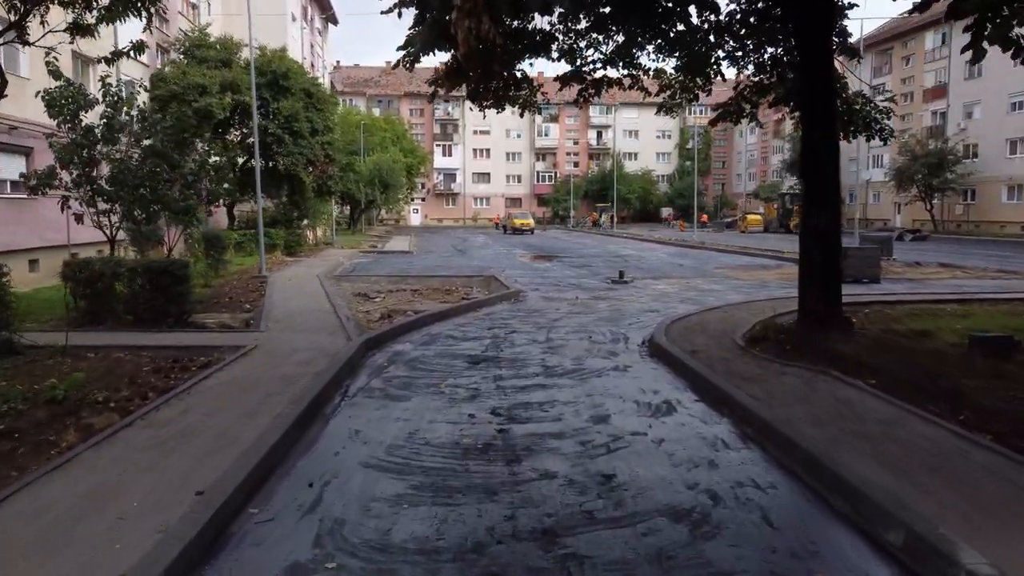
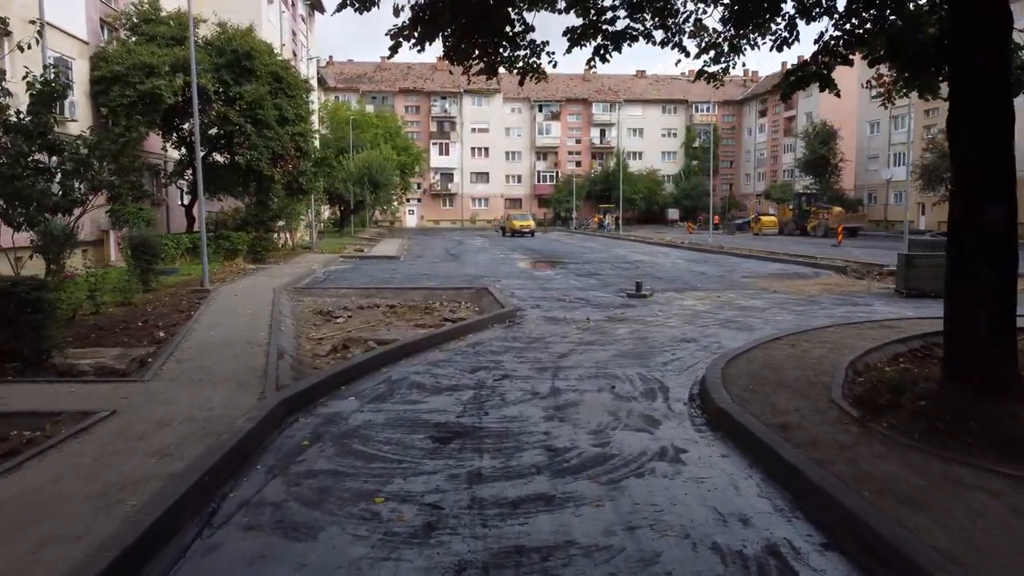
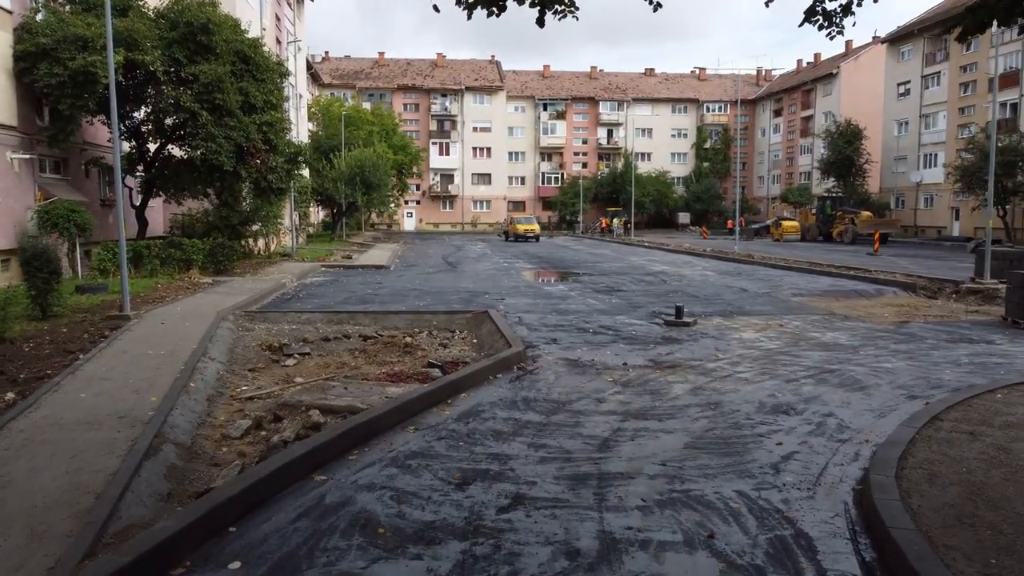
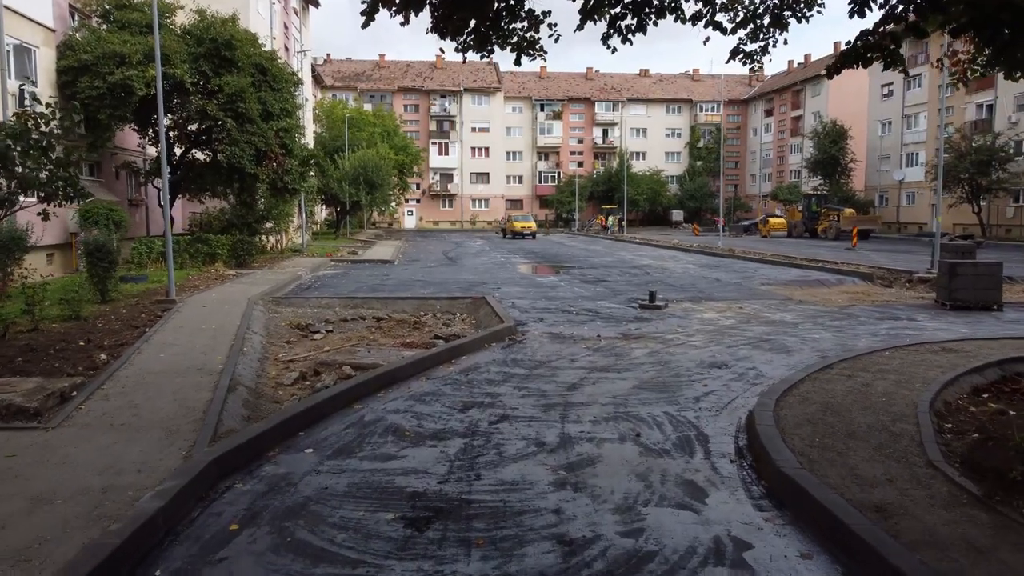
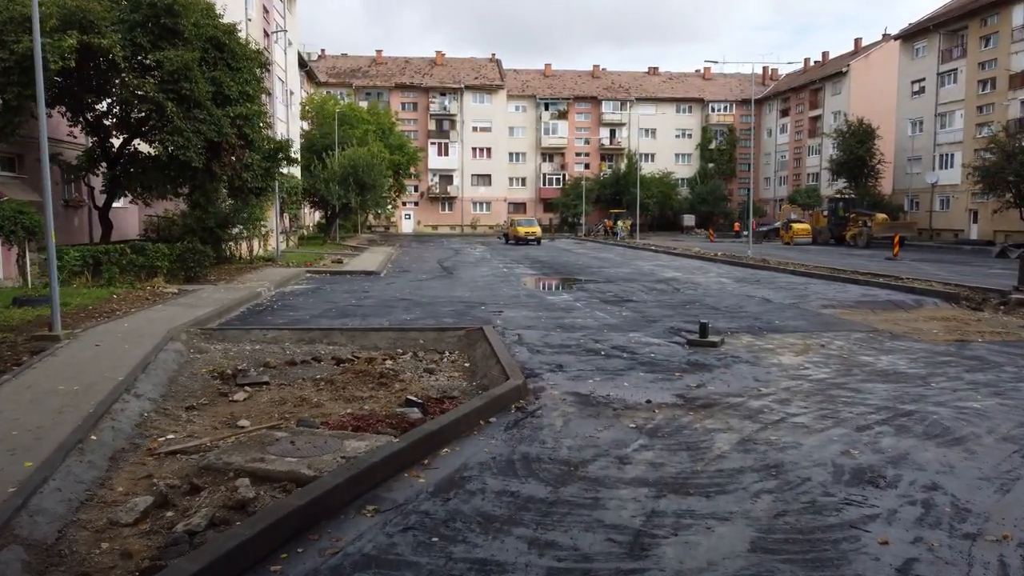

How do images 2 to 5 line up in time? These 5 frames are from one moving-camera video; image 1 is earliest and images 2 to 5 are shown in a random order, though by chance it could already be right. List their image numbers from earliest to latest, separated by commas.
2, 4, 3, 5
